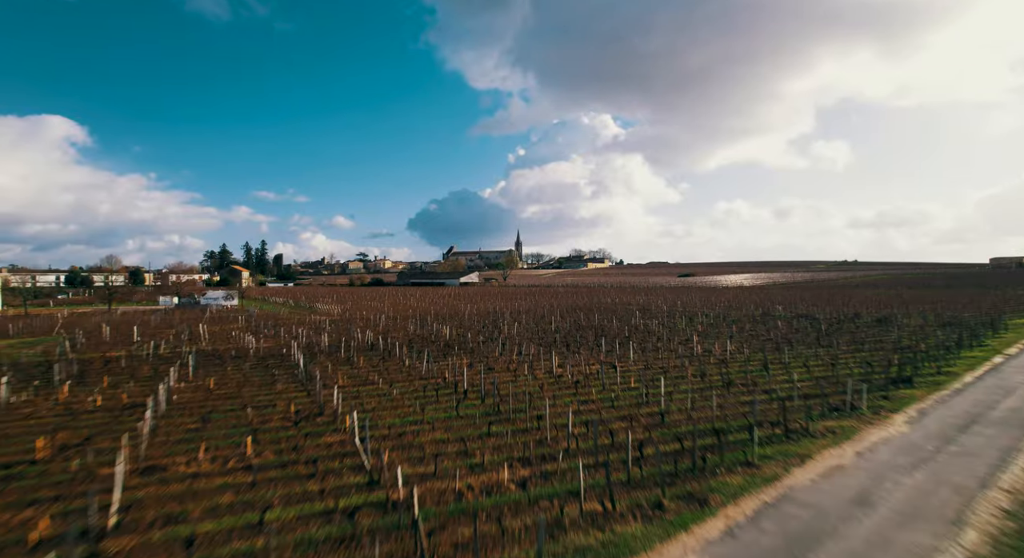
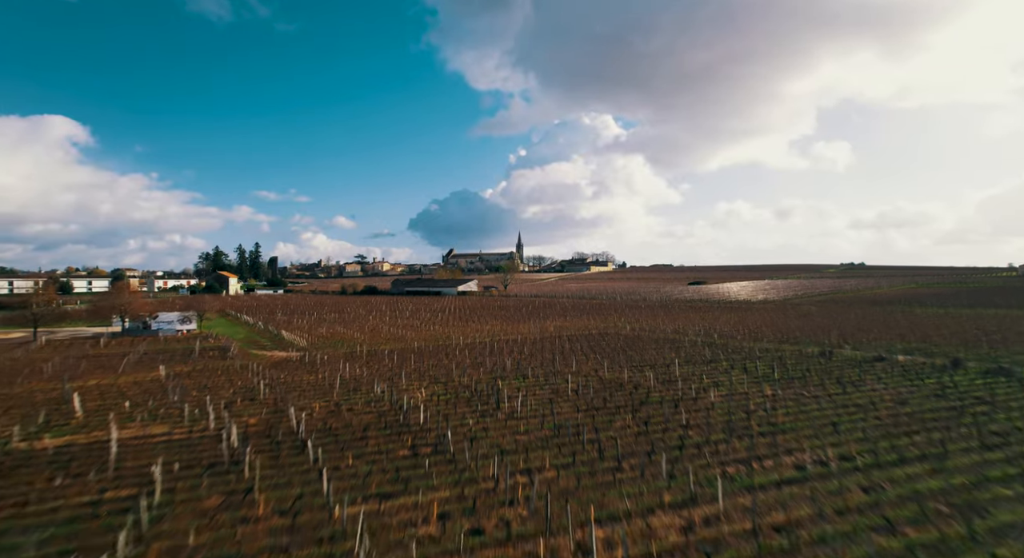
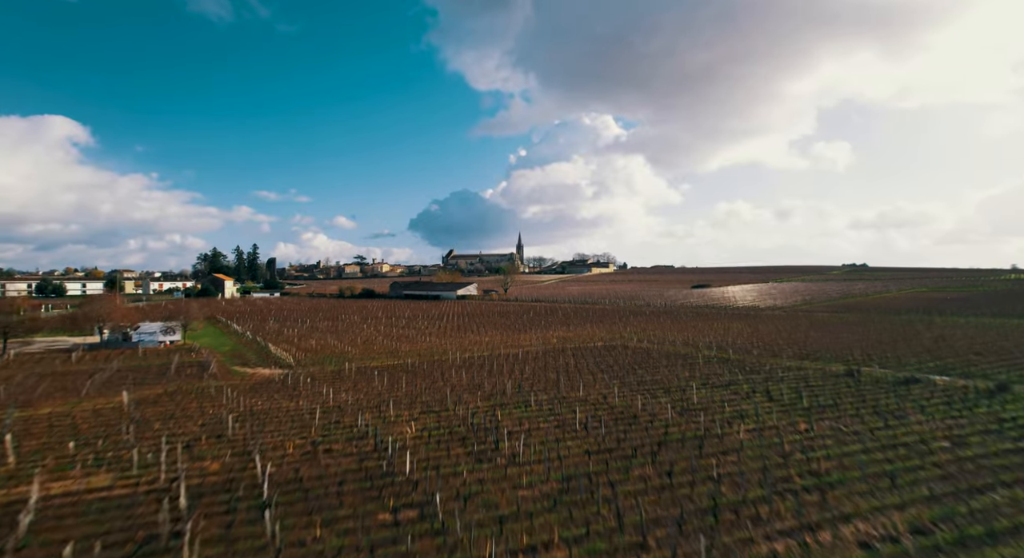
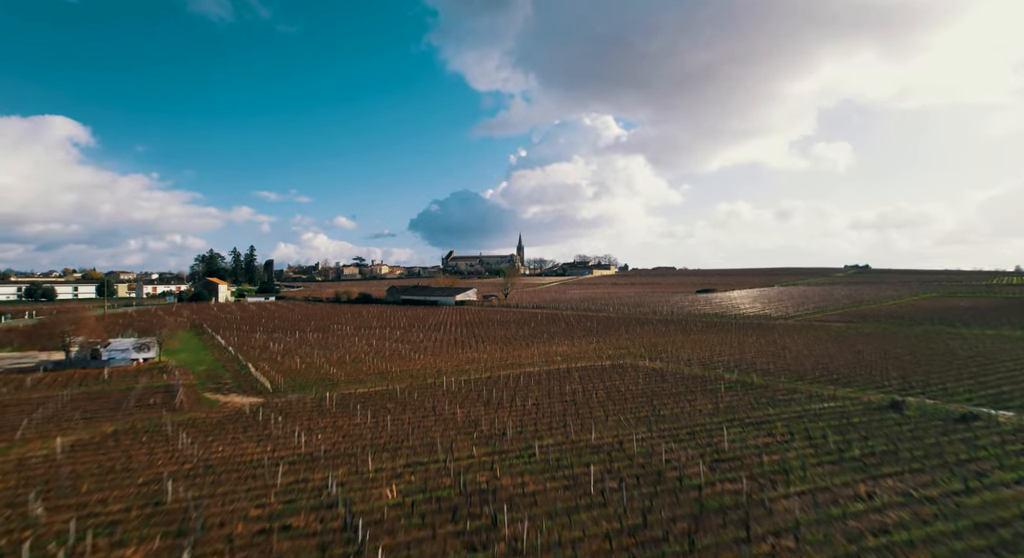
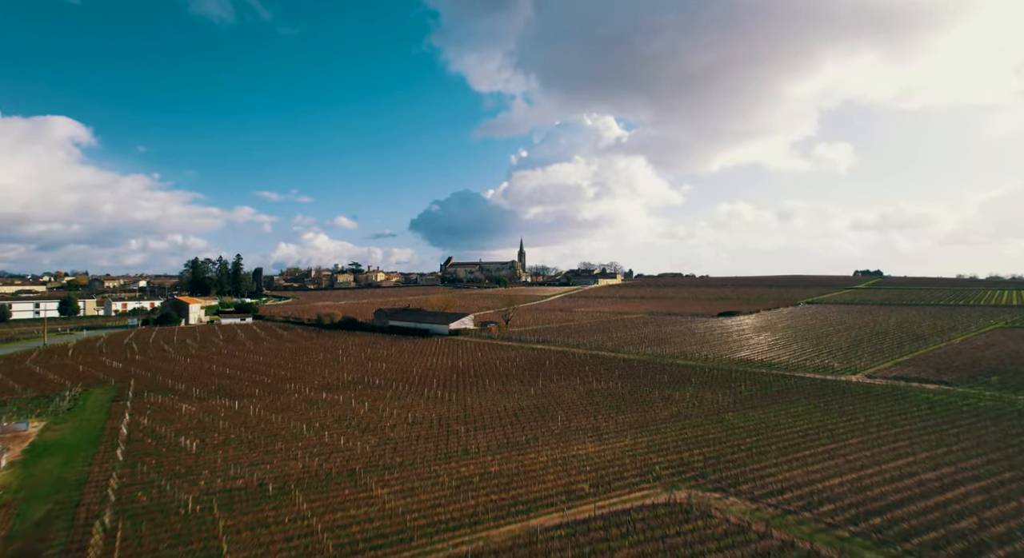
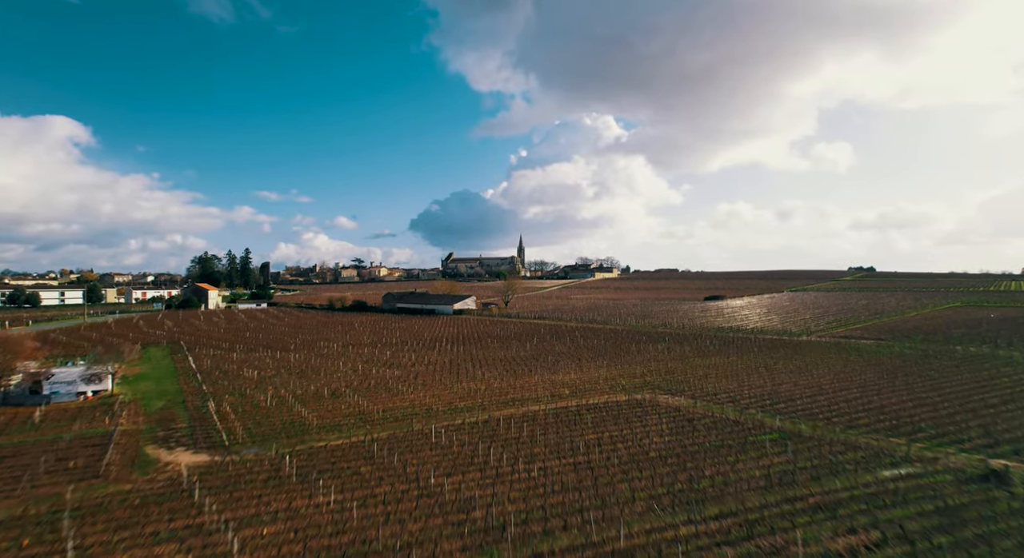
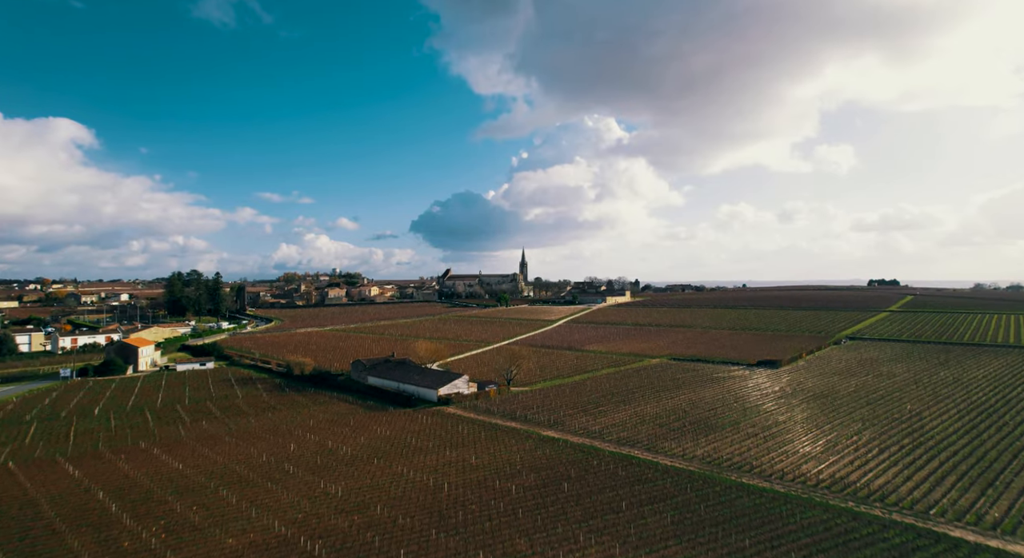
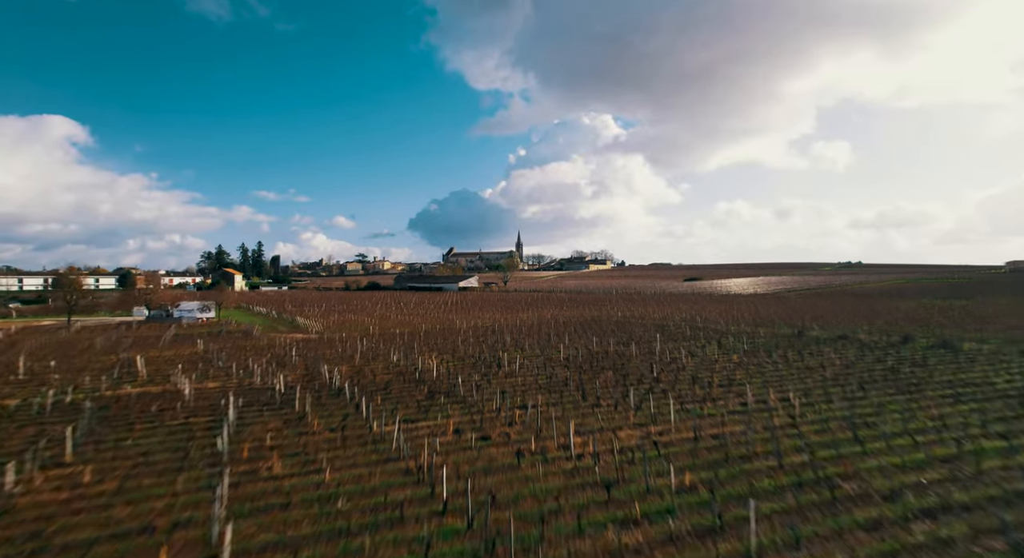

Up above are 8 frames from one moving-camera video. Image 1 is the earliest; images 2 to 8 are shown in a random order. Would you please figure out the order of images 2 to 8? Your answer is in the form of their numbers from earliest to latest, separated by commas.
8, 2, 3, 4, 6, 5, 7
